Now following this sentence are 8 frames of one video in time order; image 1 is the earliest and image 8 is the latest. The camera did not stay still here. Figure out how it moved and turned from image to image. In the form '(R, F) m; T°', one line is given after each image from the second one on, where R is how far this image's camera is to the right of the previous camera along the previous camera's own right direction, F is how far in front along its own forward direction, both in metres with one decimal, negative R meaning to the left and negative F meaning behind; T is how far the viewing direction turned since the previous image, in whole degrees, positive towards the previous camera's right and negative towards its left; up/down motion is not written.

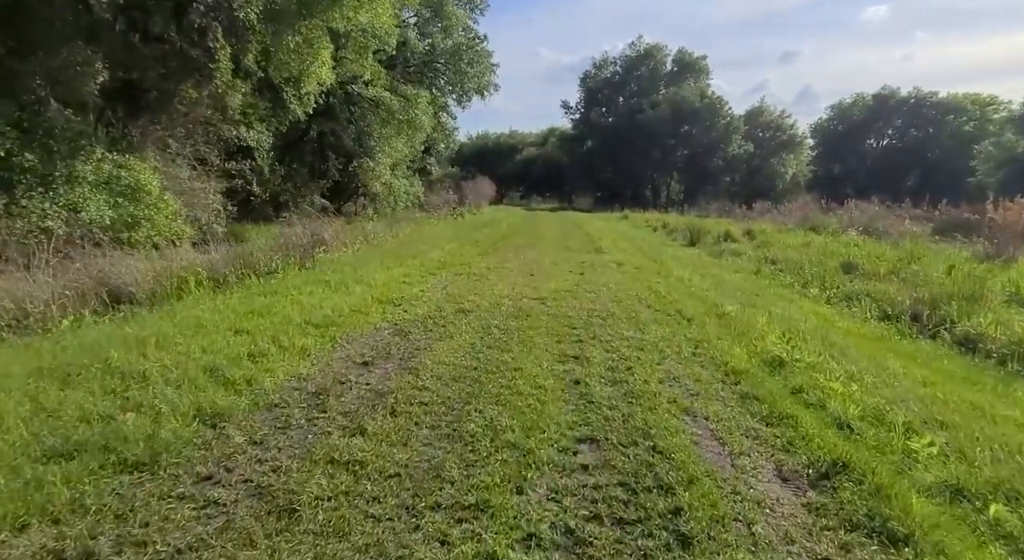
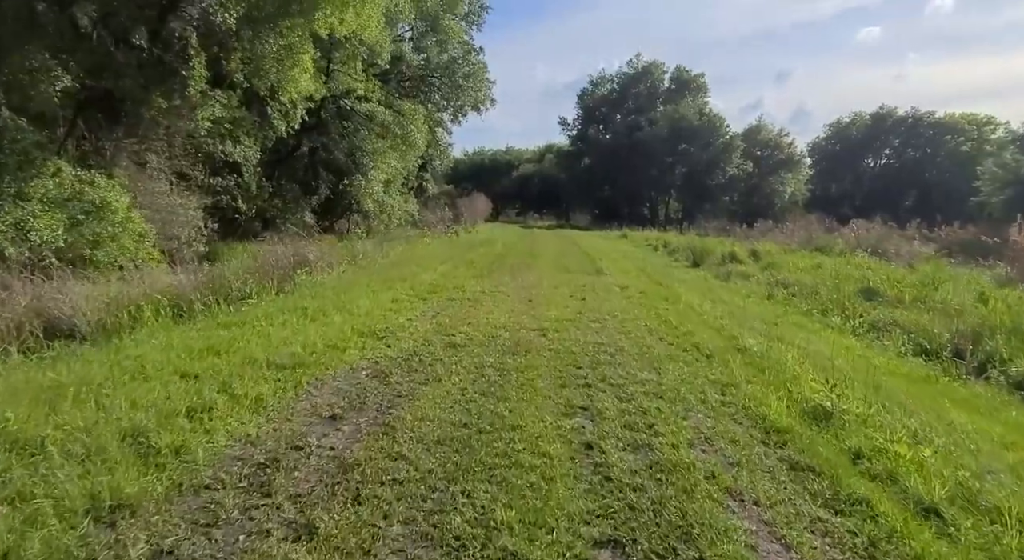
(0.0, +0.9) m; 0°
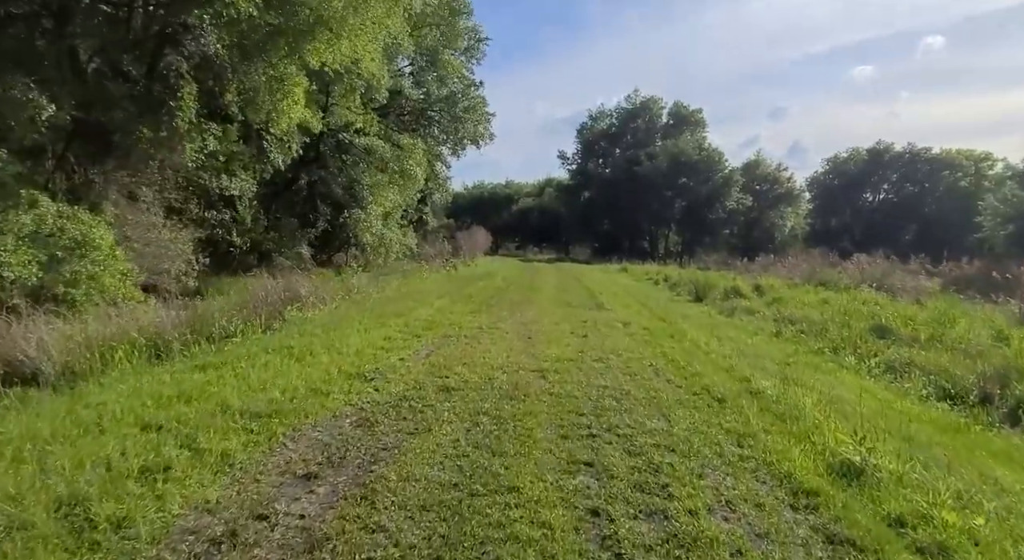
(0.0, +0.4) m; 0°
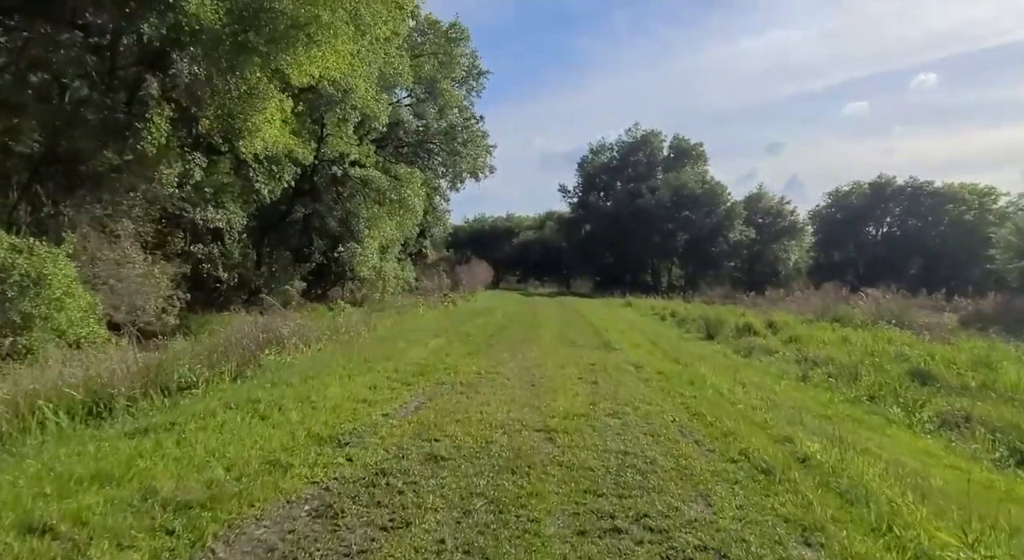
(0.0, +1.1) m; 0°
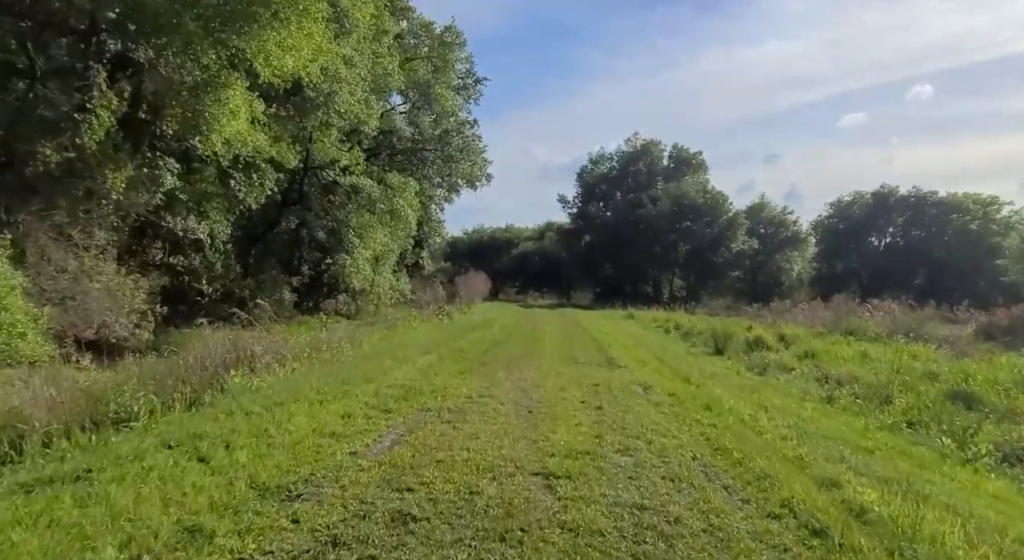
(+0.1, +1.1) m; 0°
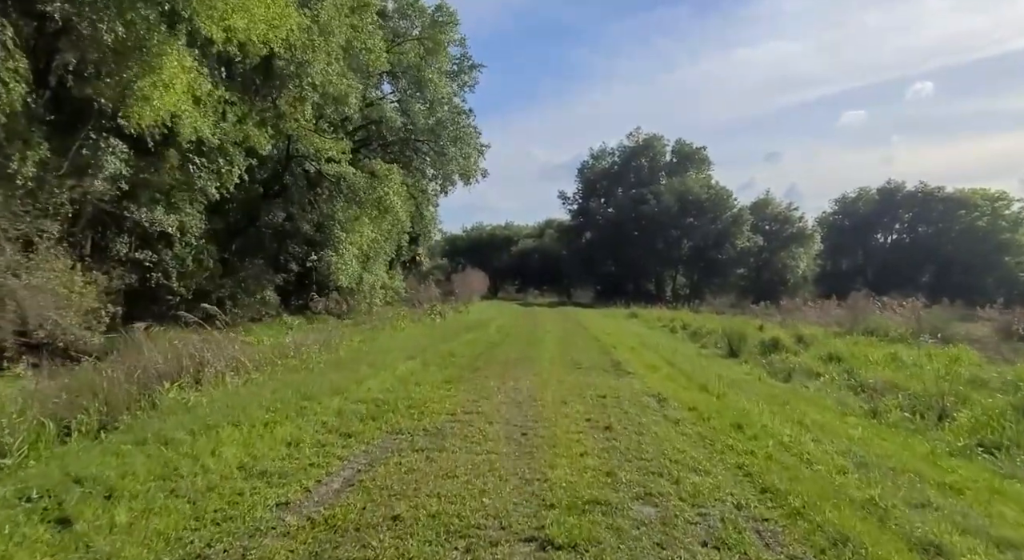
(+0.1, +1.5) m; 0°
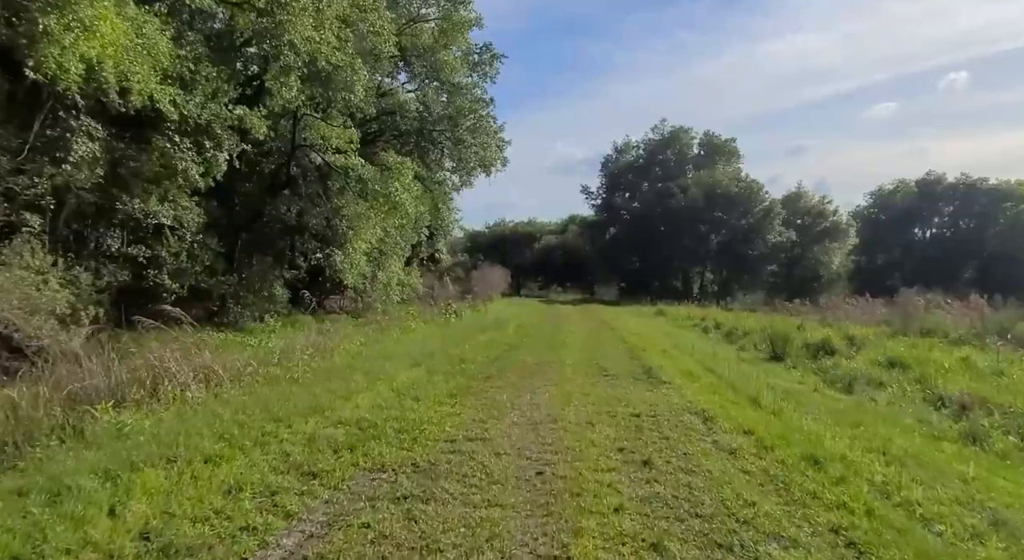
(+0.1, +1.6) m; -2°
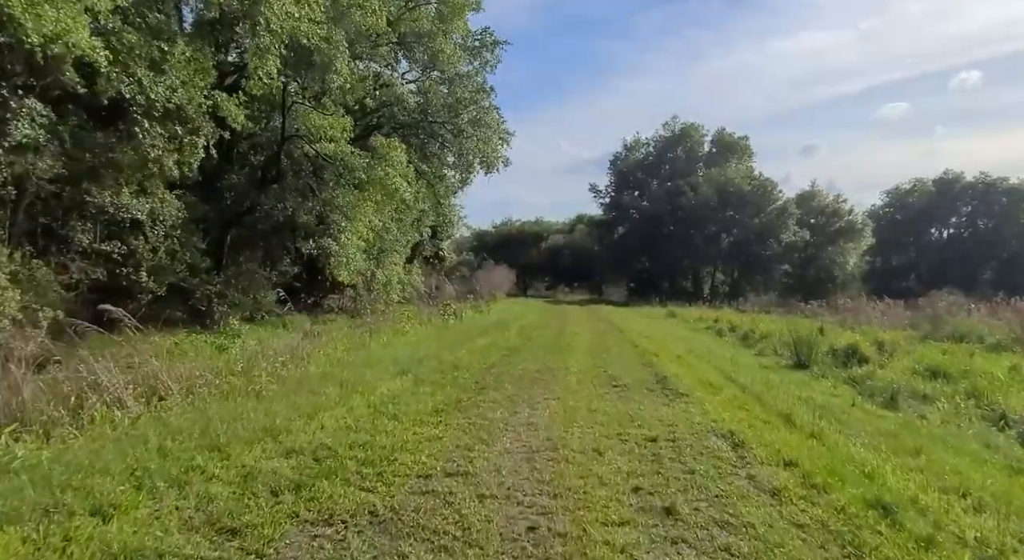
(+0.2, +1.3) m; -1°
